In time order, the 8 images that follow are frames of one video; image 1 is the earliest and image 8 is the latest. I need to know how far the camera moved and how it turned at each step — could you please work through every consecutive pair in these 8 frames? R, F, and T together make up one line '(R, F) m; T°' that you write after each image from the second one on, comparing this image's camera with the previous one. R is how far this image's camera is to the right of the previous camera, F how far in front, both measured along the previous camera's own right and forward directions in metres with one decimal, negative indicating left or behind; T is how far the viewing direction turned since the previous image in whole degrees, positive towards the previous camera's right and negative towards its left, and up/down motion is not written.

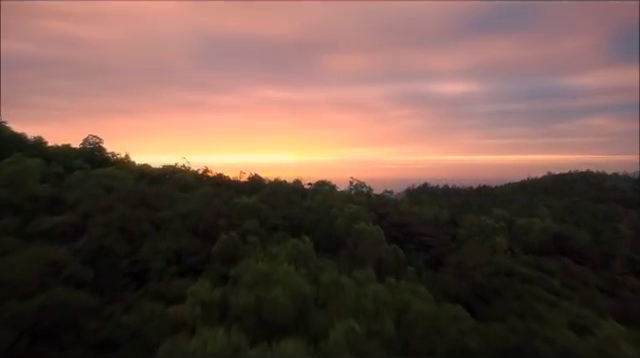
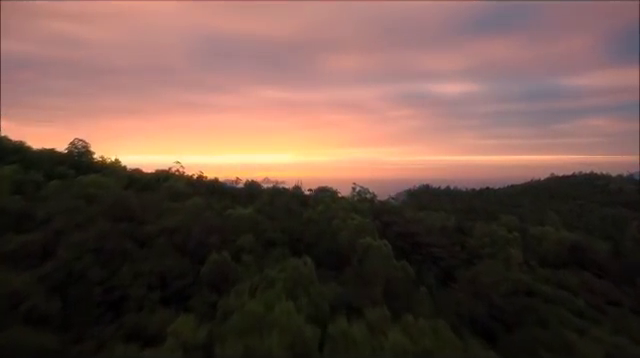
(0.0, +1.0) m; 0°
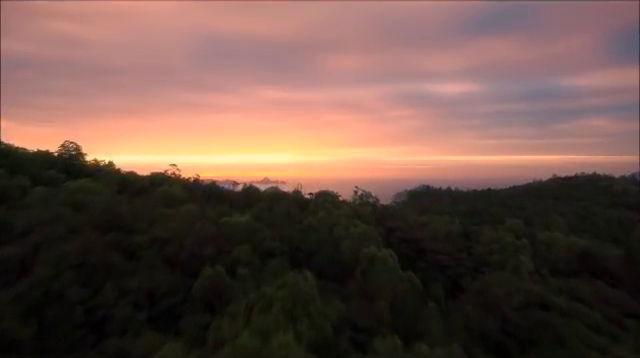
(0.0, +0.6) m; 0°
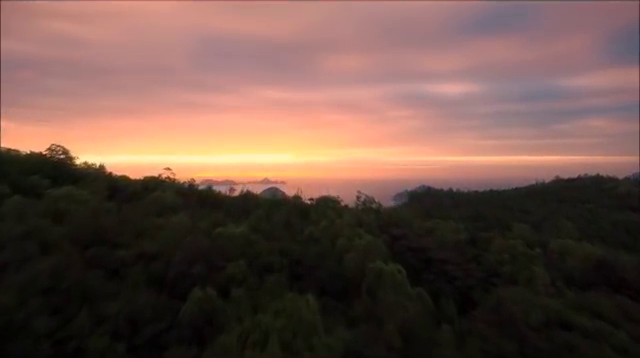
(0.0, +0.8) m; 0°
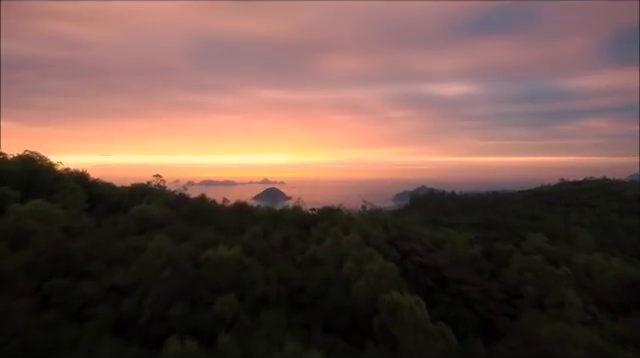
(0.0, +1.3) m; 0°
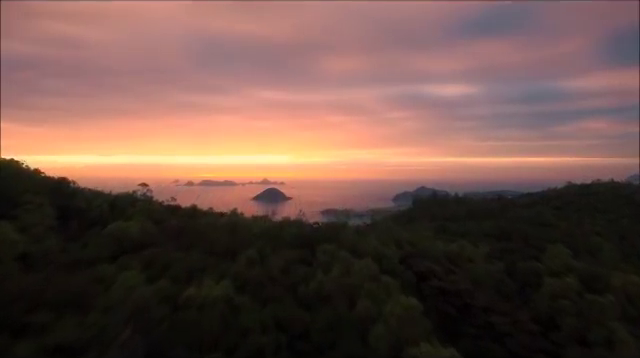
(-0.1, +1.5) m; 0°
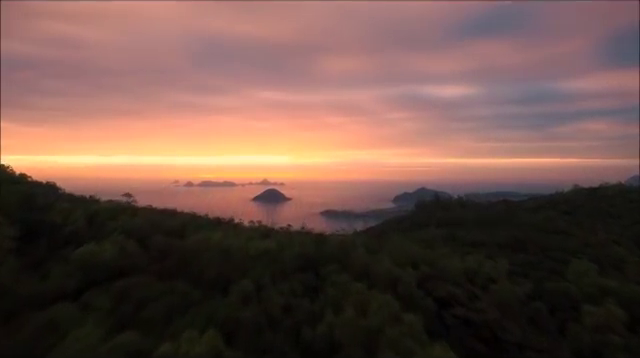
(-0.1, +1.5) m; 0°
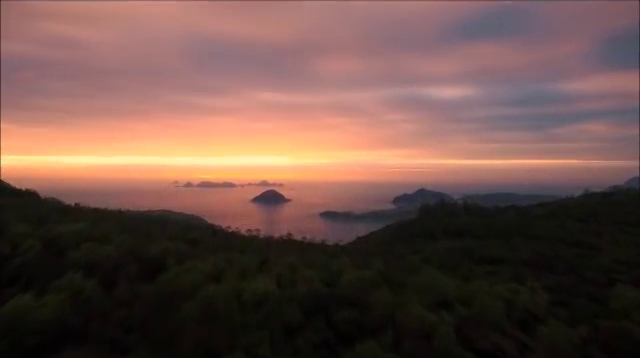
(-0.1, +2.1) m; 0°
